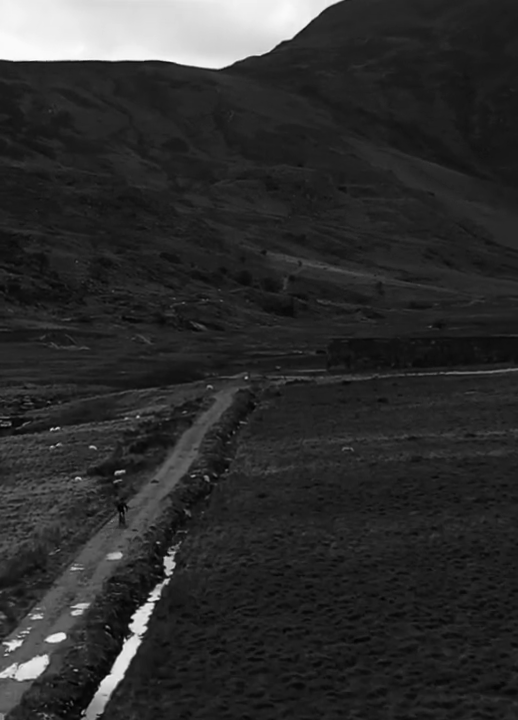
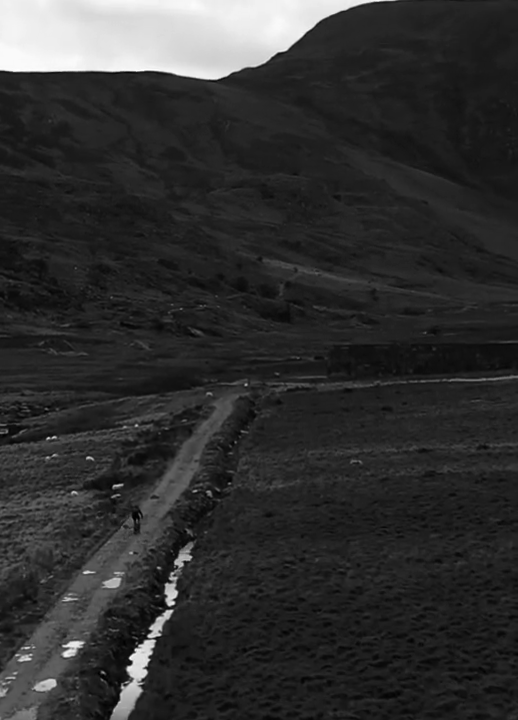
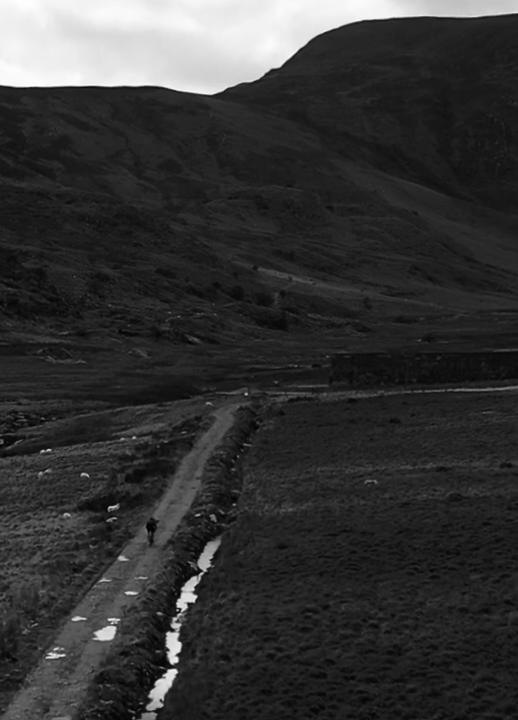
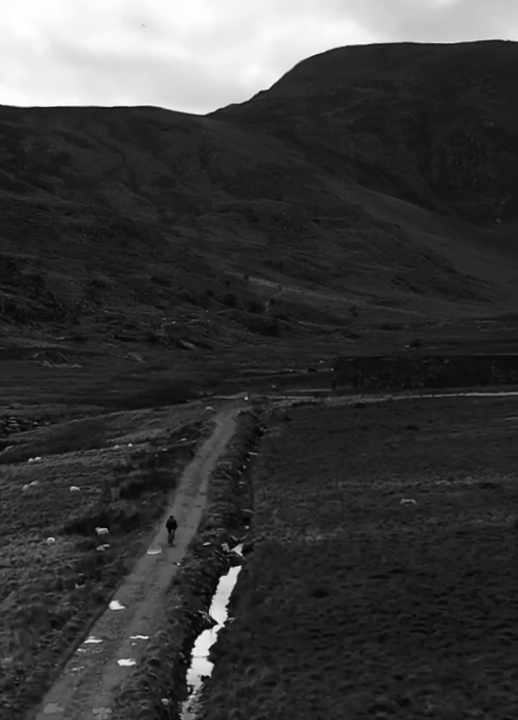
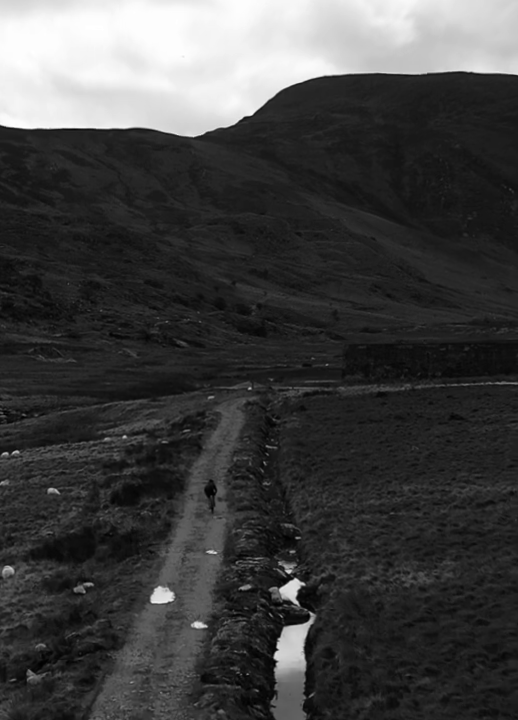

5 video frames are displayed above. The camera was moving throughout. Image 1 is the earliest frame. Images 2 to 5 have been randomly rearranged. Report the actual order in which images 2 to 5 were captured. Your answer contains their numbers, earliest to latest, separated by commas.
2, 3, 4, 5
